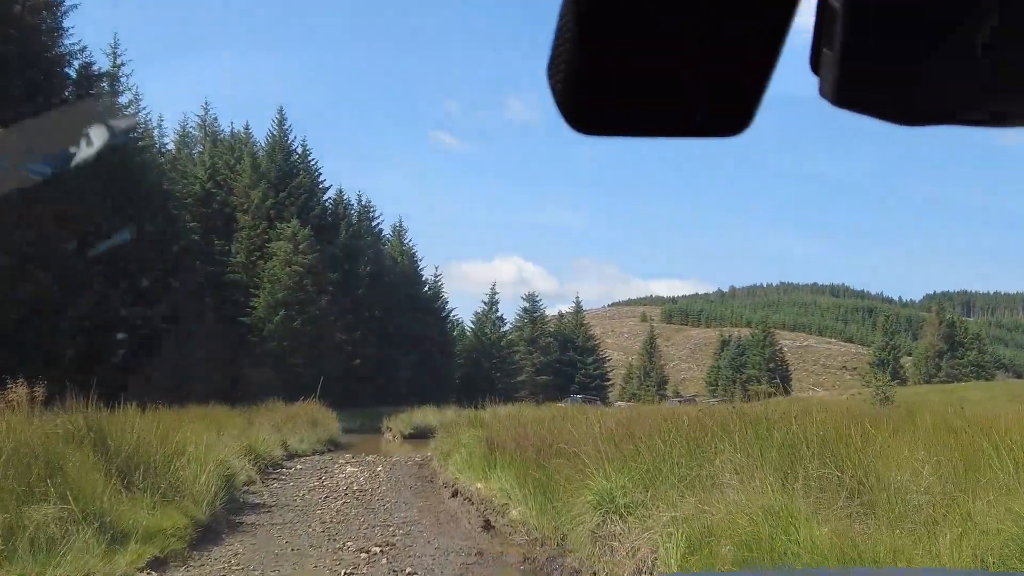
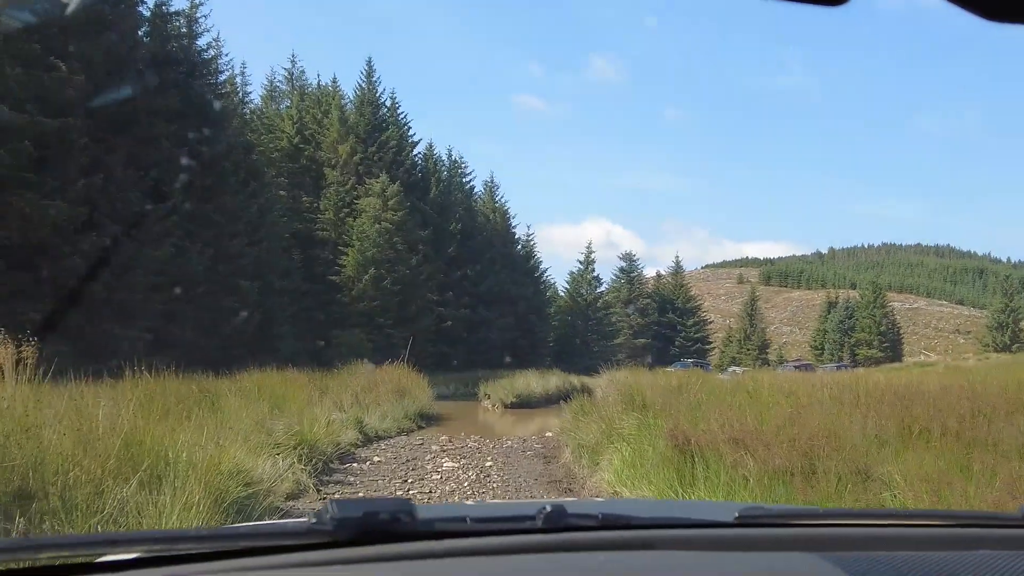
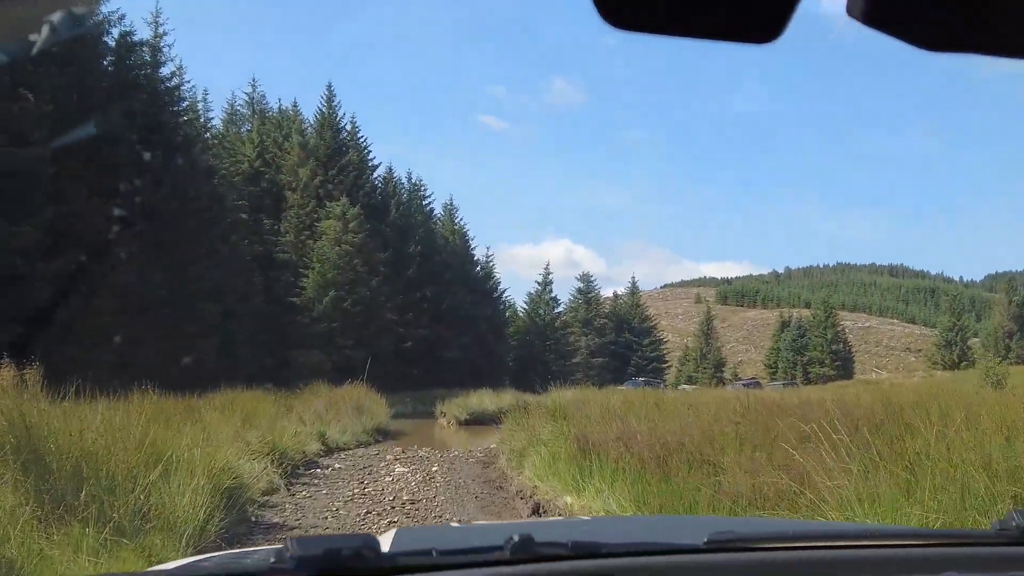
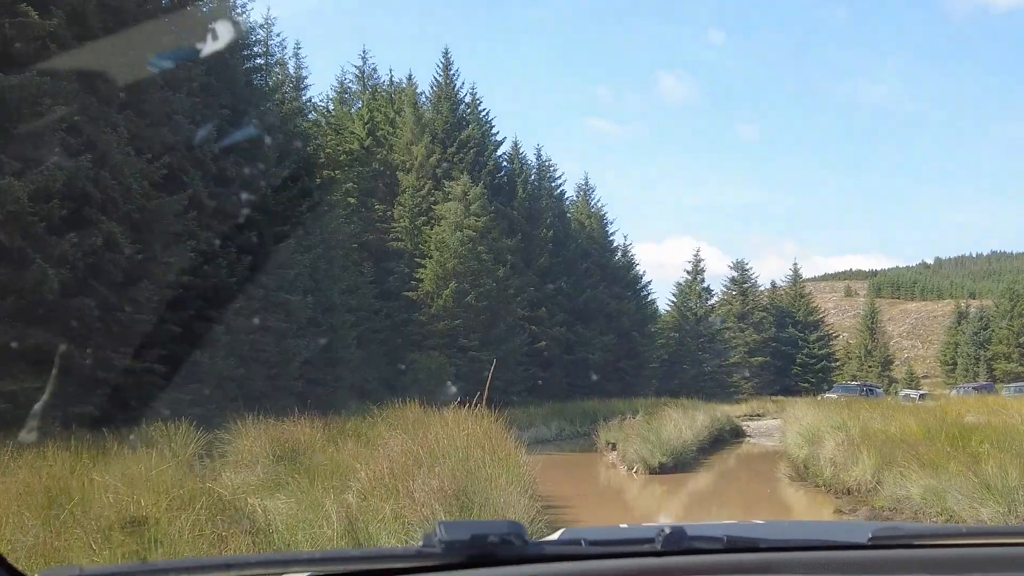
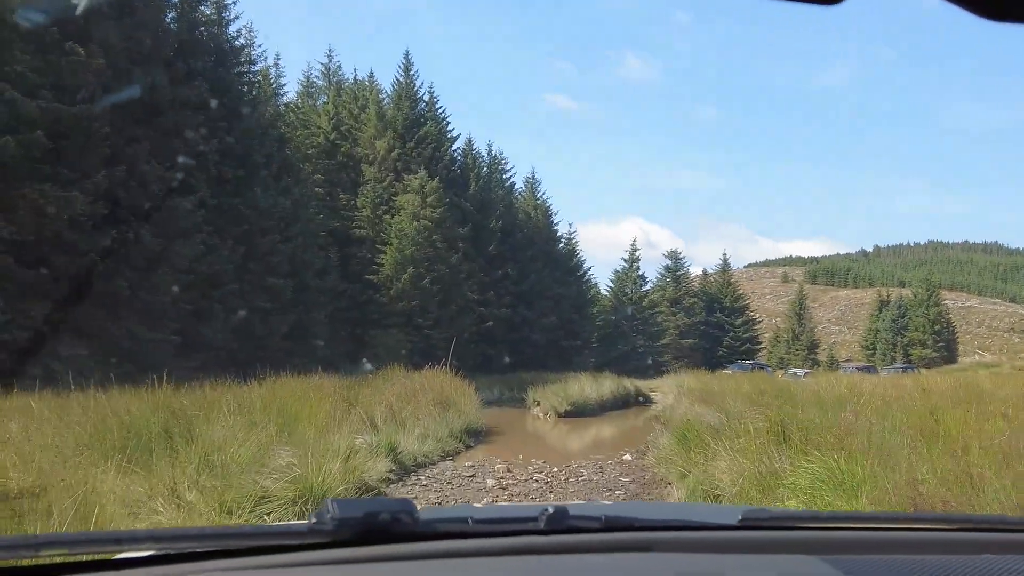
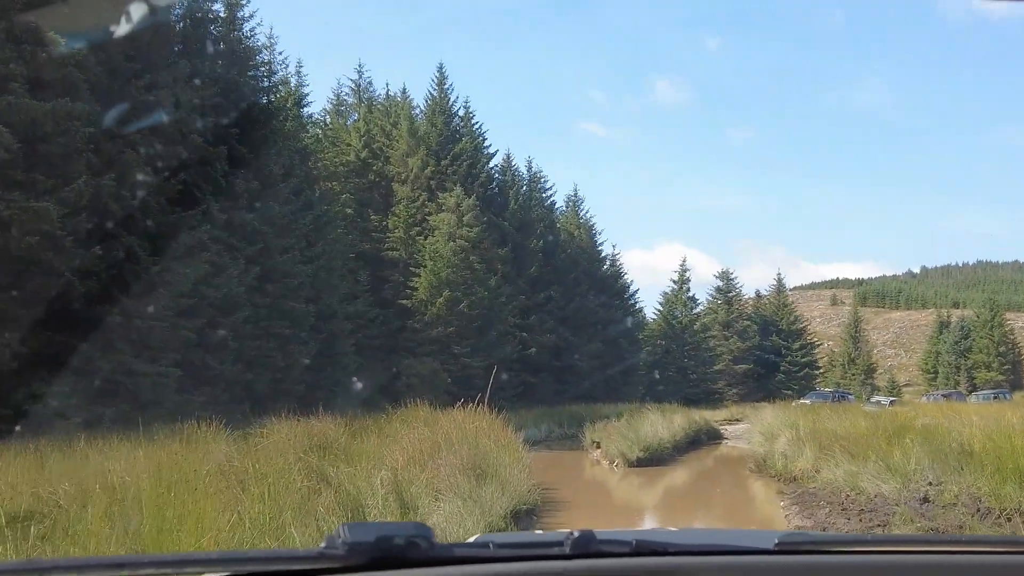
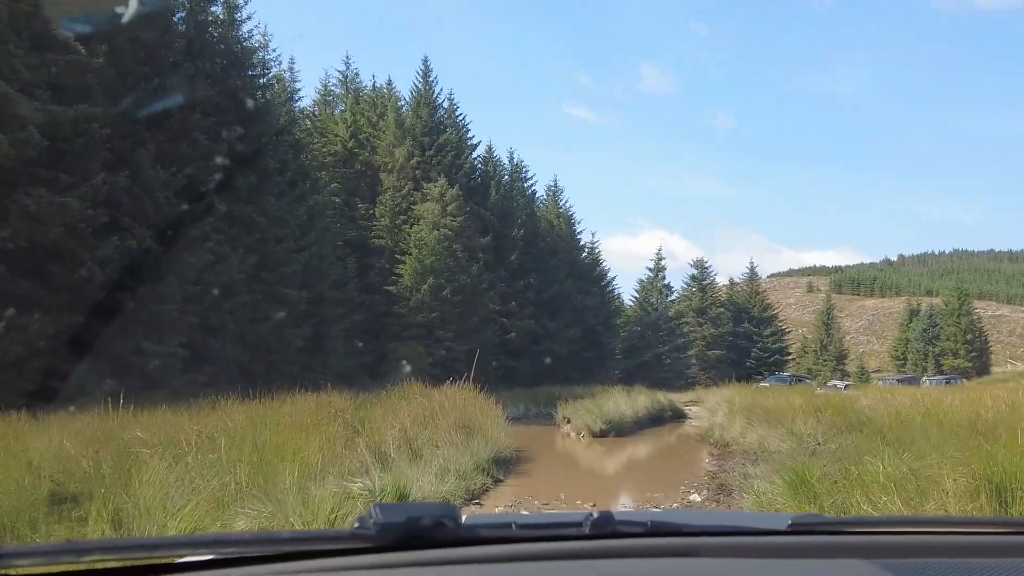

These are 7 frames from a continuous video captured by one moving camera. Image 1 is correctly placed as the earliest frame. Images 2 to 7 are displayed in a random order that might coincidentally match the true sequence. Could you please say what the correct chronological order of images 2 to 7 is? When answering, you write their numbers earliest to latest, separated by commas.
3, 2, 5, 7, 6, 4
